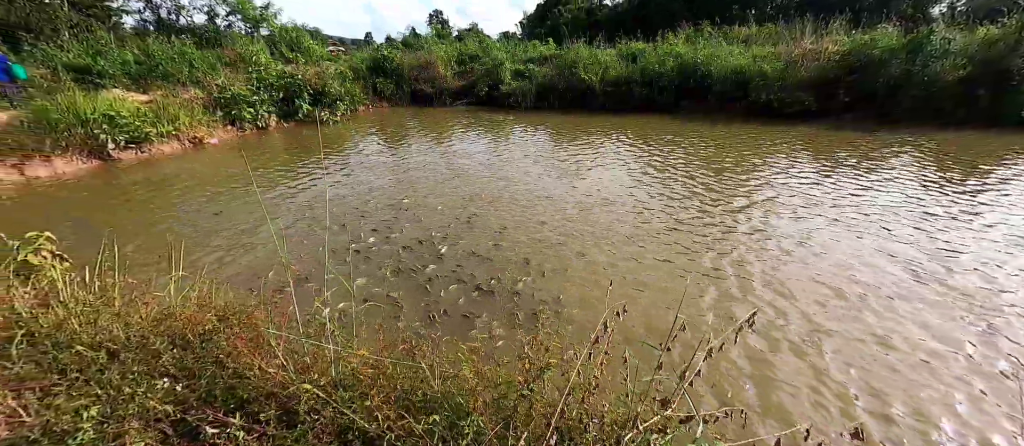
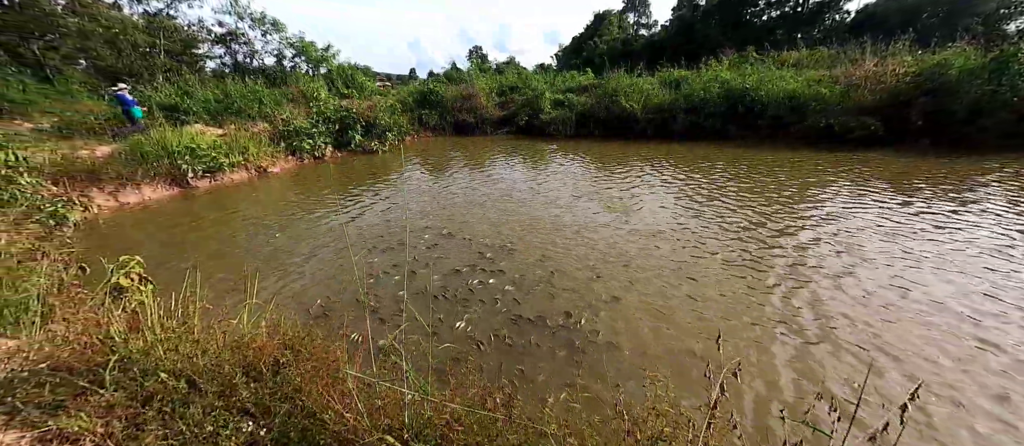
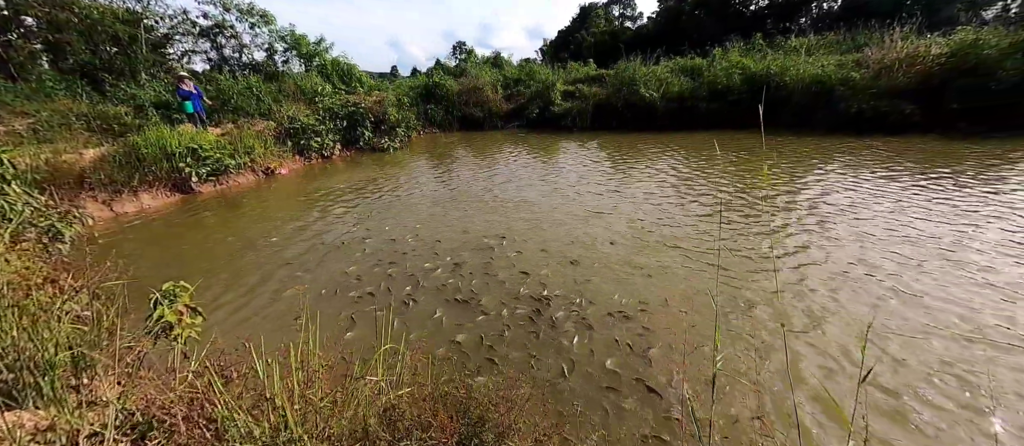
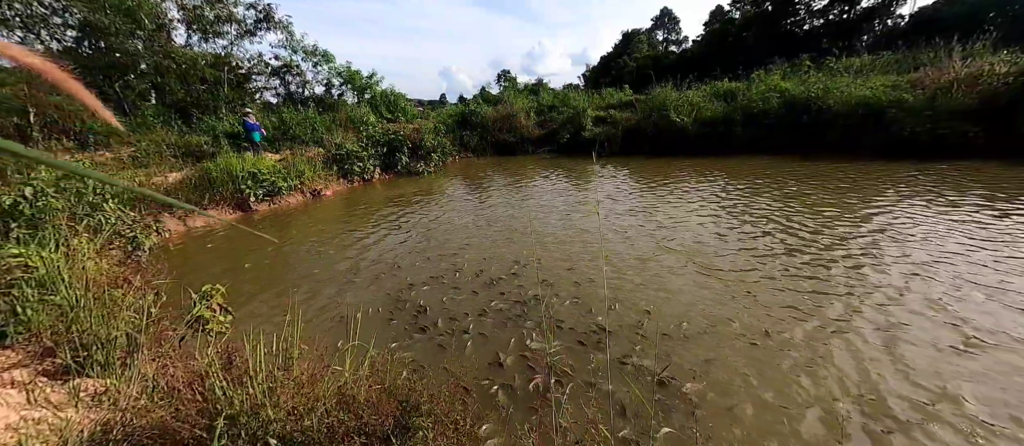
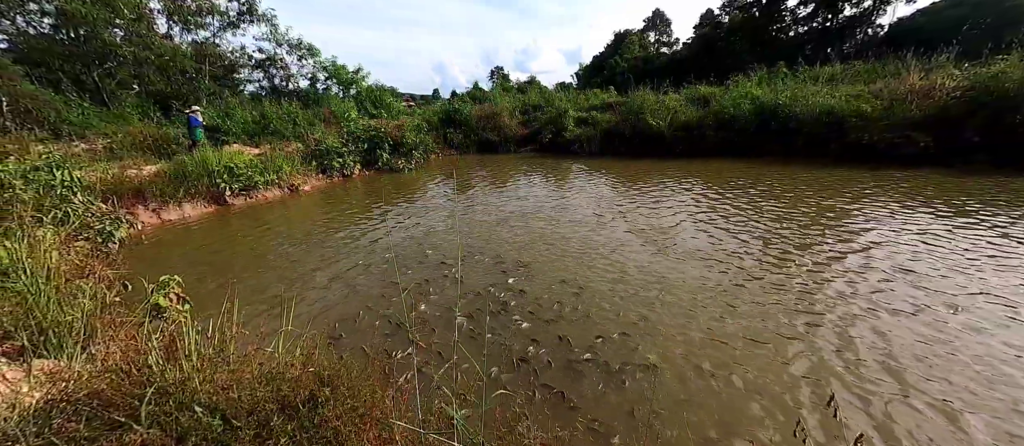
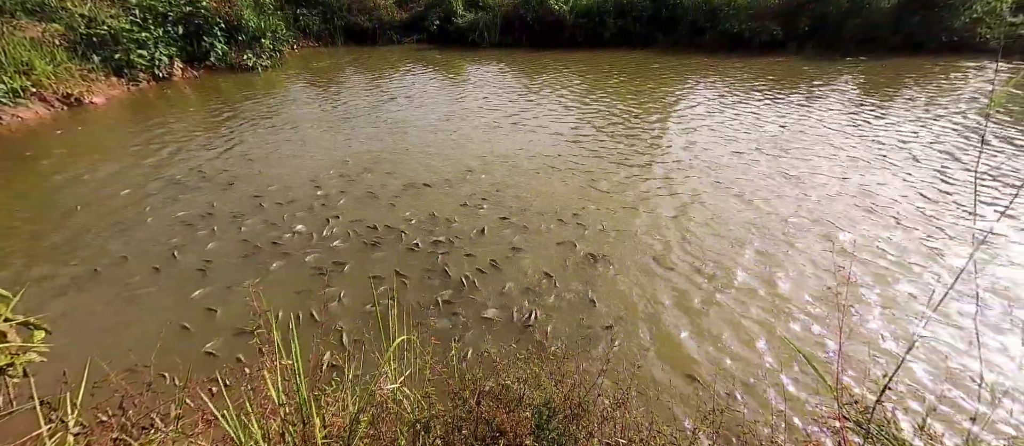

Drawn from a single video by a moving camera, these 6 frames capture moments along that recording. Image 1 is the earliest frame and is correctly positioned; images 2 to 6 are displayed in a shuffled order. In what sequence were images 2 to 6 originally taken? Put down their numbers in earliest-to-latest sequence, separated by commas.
2, 5, 4, 3, 6
